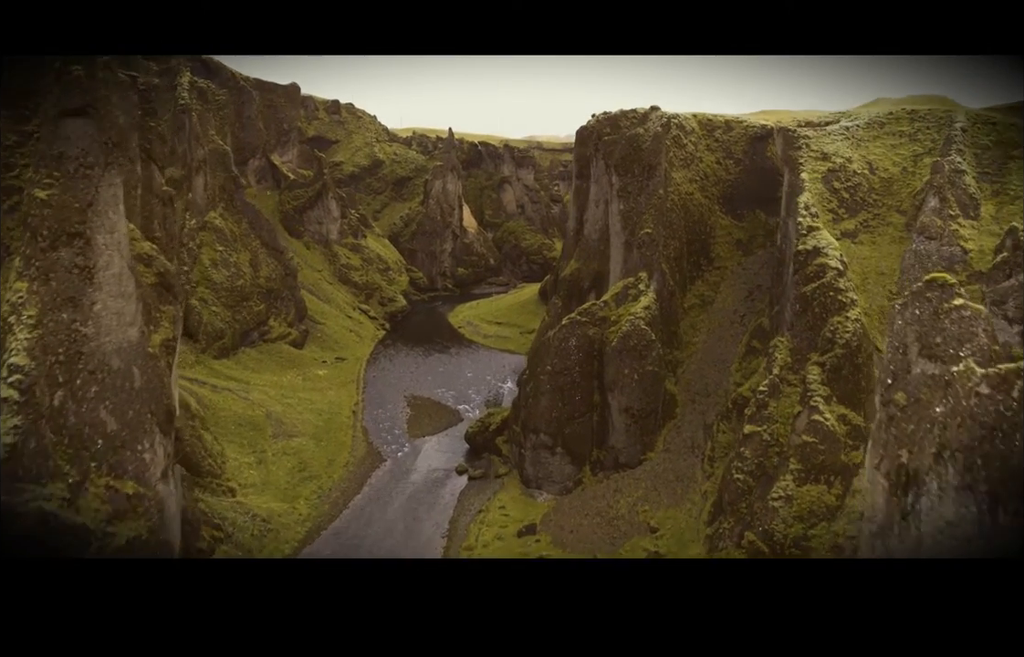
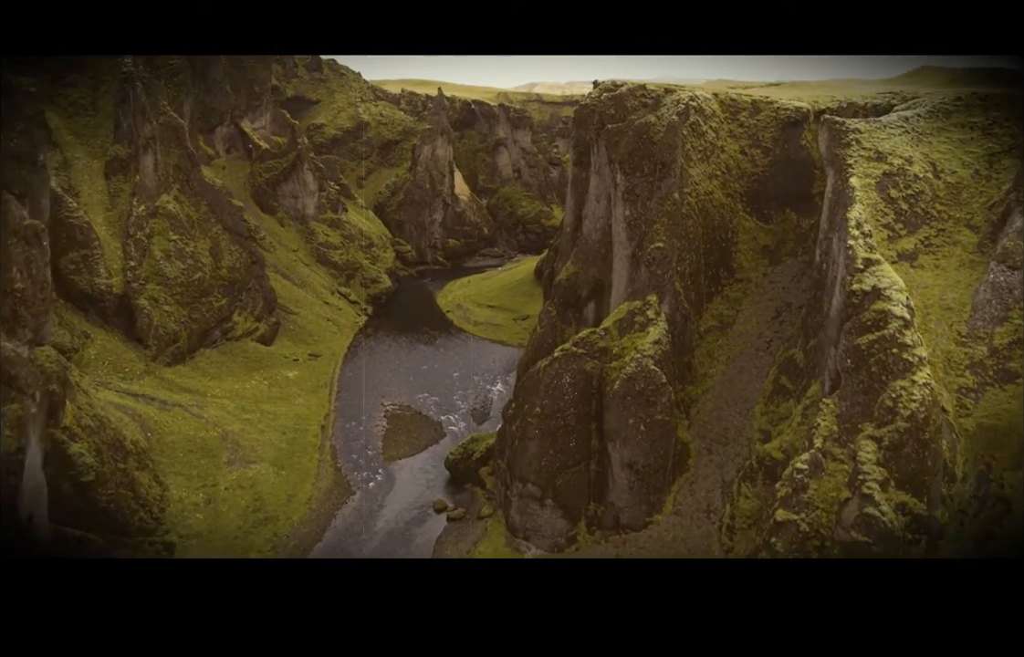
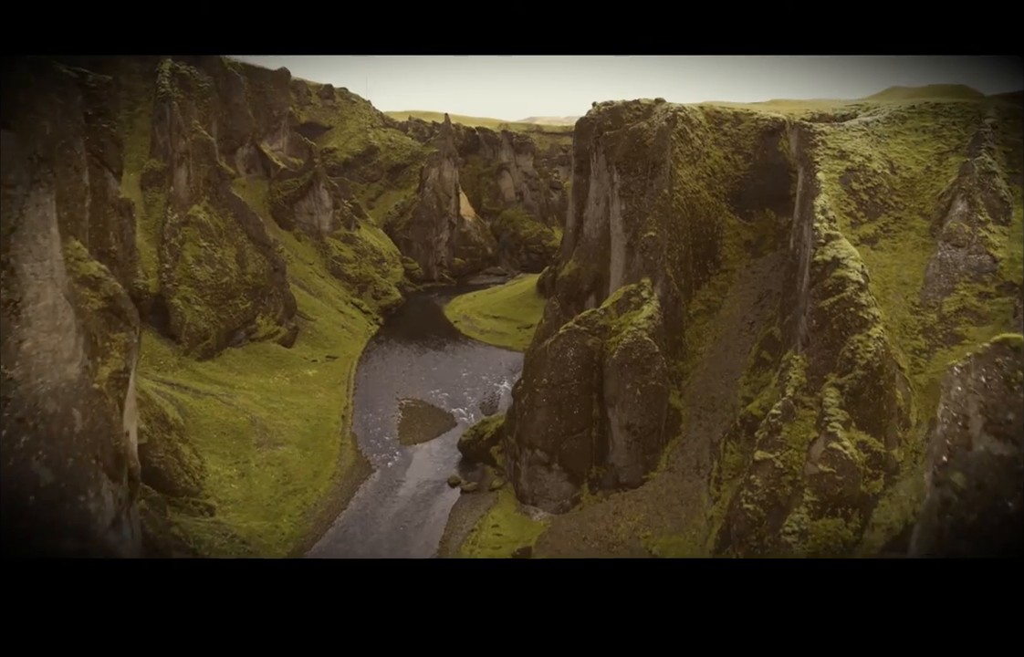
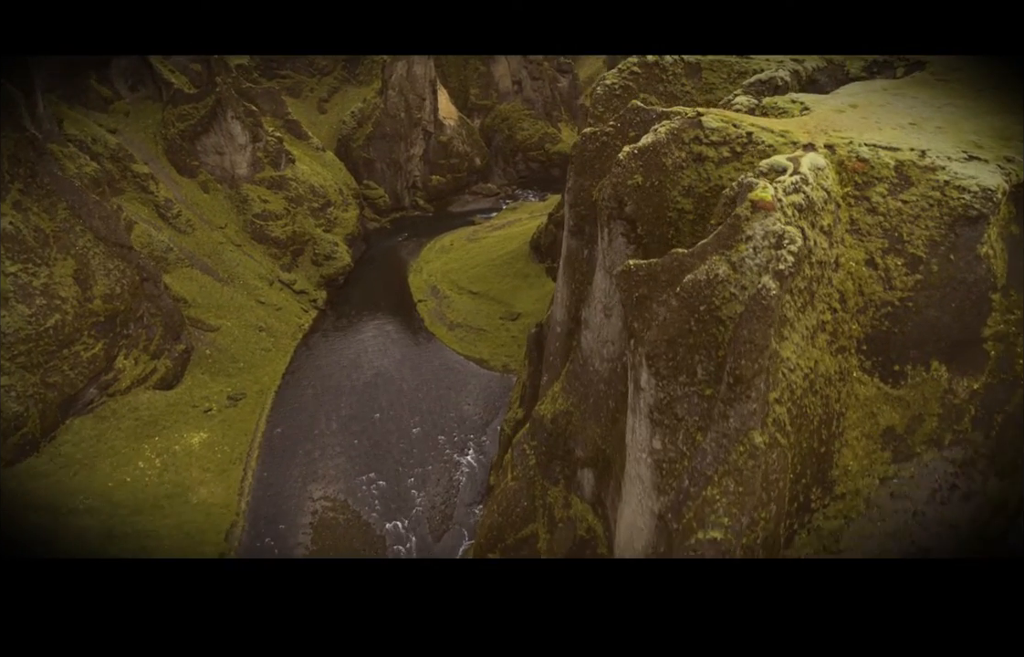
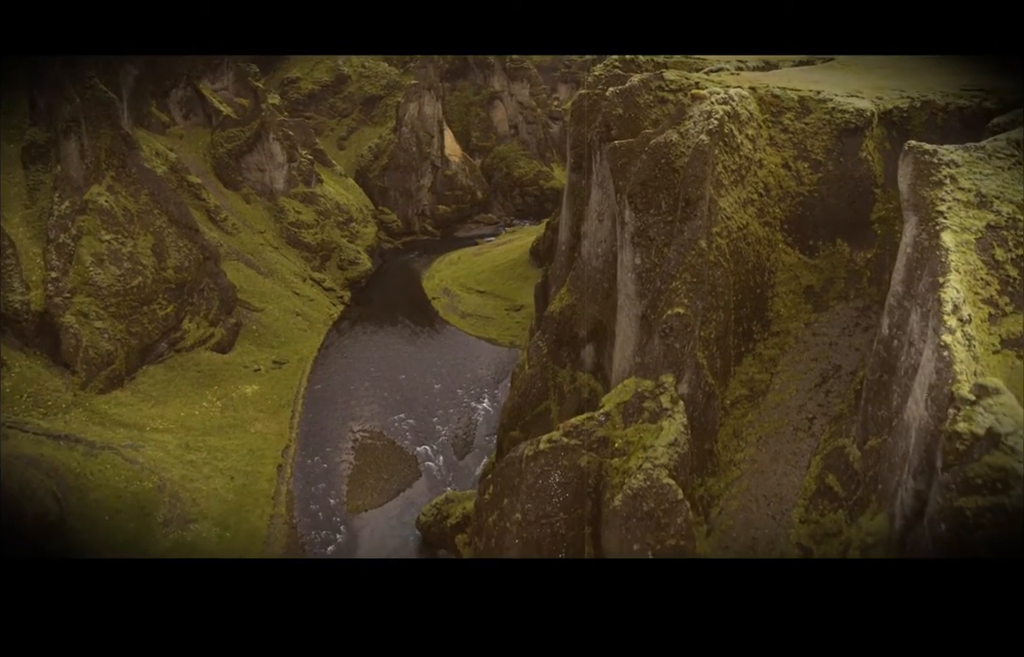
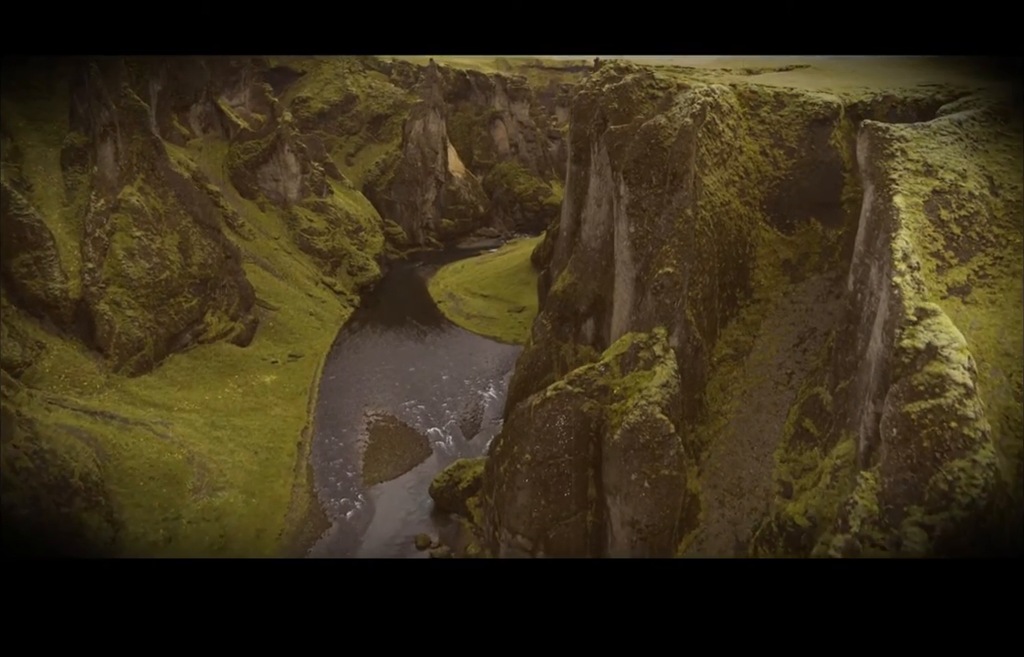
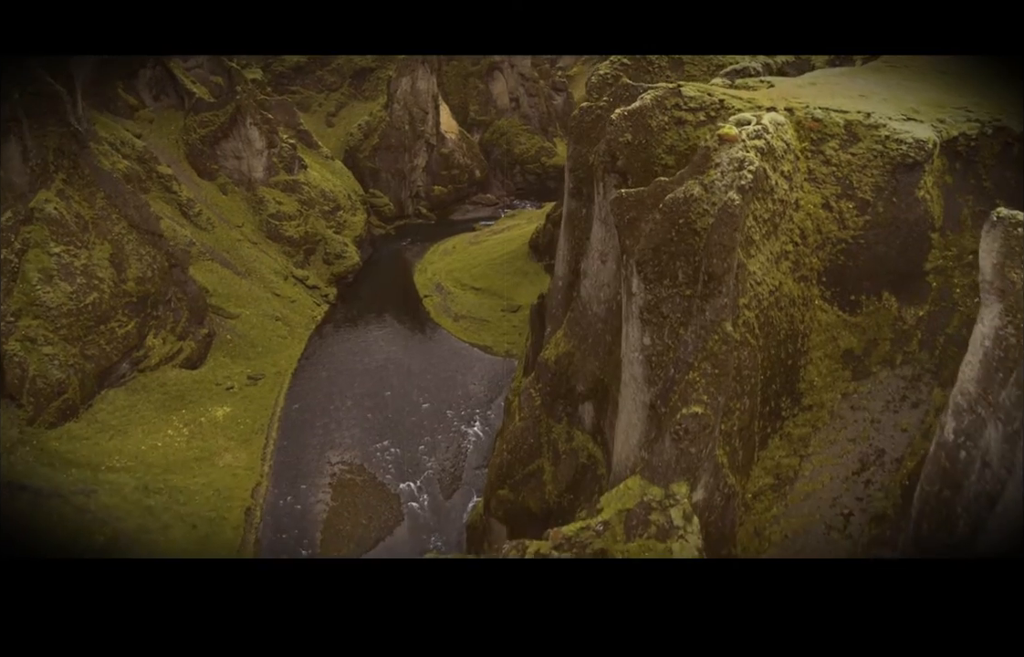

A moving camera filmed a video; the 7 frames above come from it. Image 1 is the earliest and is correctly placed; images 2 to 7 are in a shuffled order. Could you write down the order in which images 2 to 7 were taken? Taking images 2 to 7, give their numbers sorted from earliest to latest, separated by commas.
3, 2, 6, 5, 7, 4
